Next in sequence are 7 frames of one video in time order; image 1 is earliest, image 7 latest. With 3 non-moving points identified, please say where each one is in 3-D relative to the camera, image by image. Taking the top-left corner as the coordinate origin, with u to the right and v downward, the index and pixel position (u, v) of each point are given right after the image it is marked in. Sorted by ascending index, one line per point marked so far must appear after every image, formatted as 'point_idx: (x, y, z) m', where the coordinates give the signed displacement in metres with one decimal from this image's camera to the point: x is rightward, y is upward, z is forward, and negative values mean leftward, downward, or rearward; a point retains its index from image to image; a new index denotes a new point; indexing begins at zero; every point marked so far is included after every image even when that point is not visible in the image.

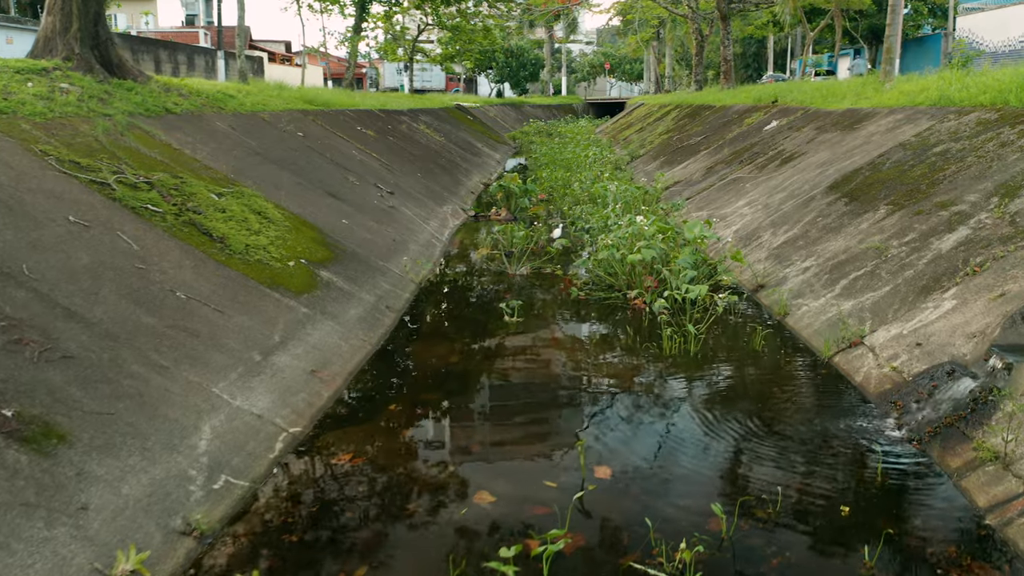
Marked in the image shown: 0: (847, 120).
0: (+3.3, +1.7, +8.9) m
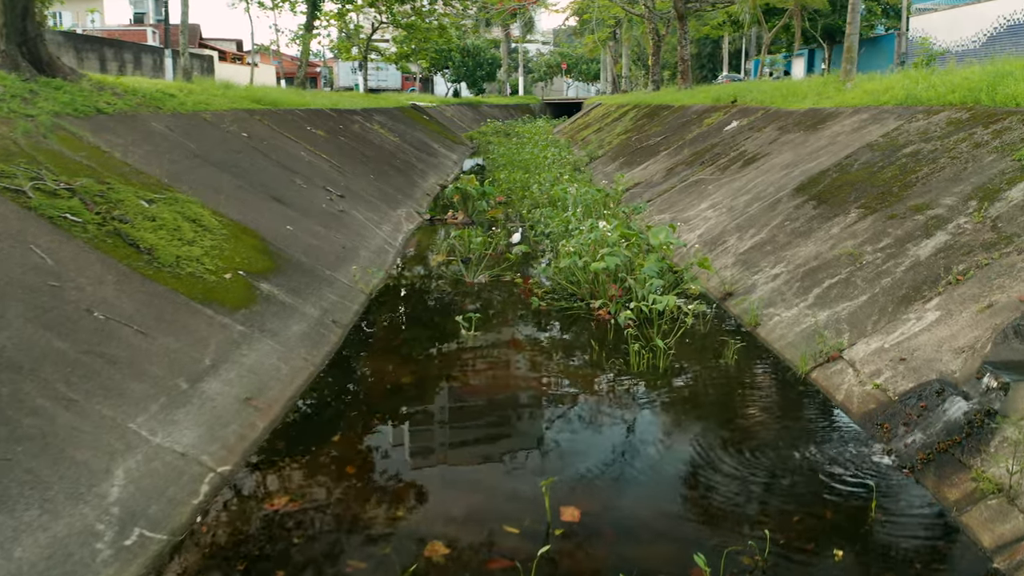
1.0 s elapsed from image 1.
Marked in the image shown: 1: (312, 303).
0: (+2.9, +1.6, +8.7) m
1: (-1.1, -0.1, +5.1) m
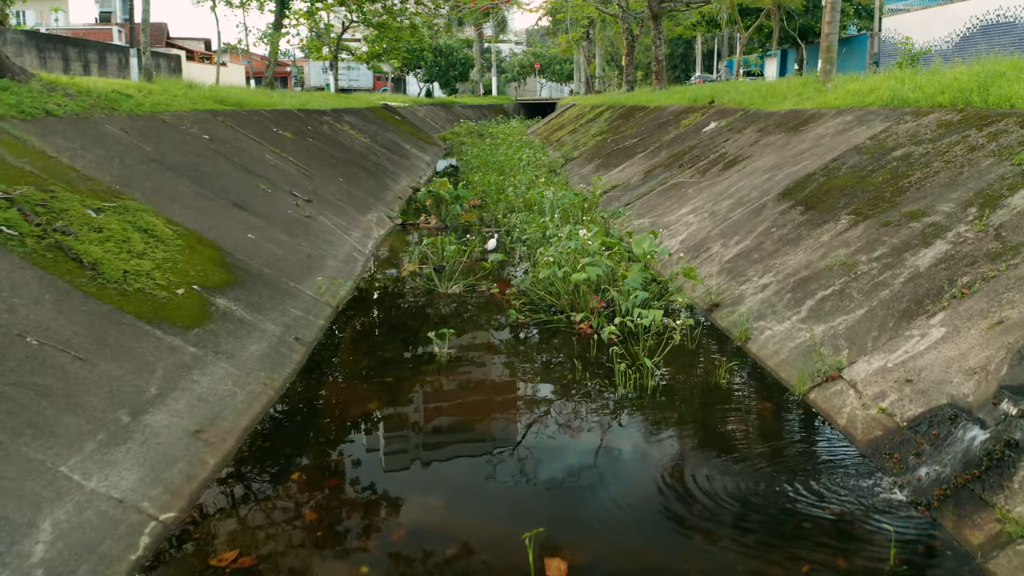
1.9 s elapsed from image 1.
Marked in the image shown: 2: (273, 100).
0: (+2.6, +1.6, +8.4) m
1: (-1.3, -0.2, +4.7) m
2: (-3.6, +2.9, +13.6) m
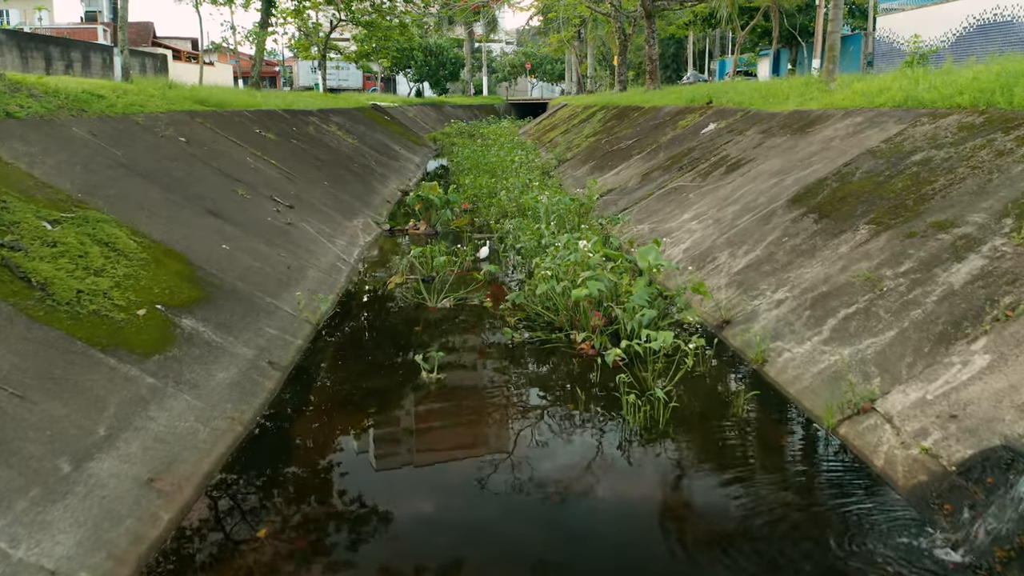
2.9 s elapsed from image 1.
0: (+2.6, +1.5, +8.1) m
1: (-1.3, -0.3, +4.3) m
2: (-3.7, +2.8, +13.2) m
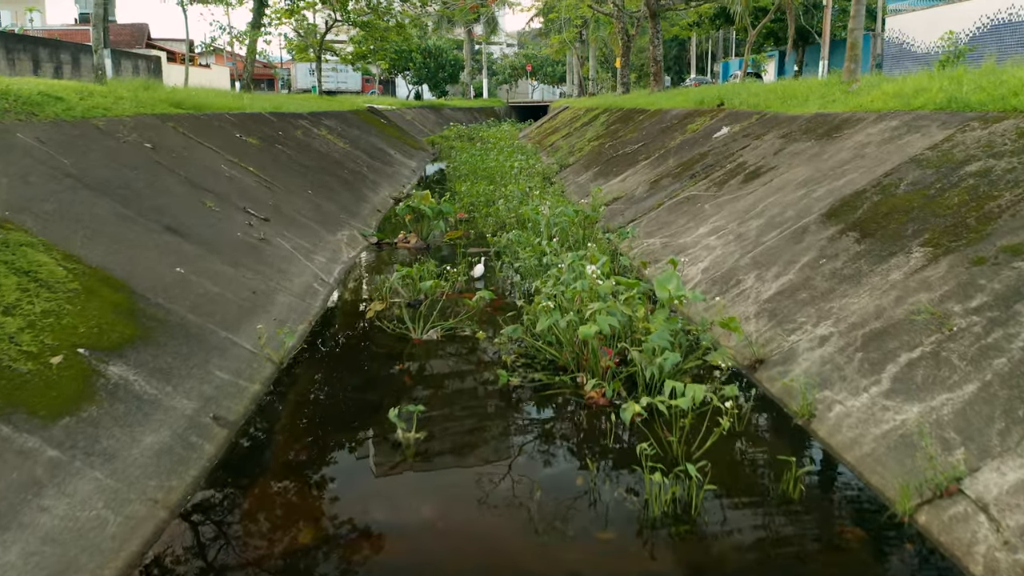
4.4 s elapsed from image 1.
0: (+2.5, +1.3, +7.4) m
1: (-1.3, -0.4, +3.6) m
2: (-3.7, +2.6, +12.5) m
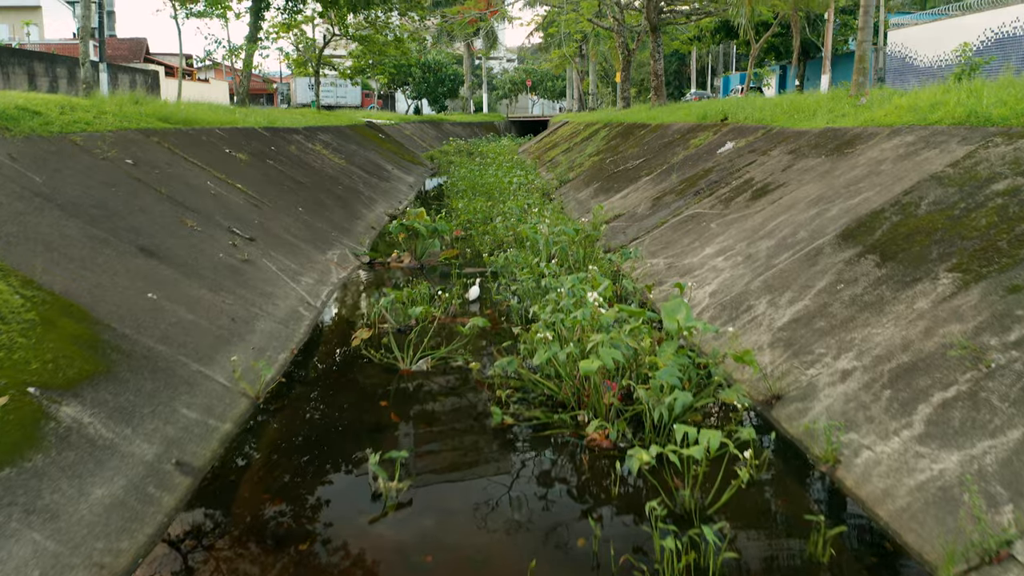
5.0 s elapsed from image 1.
0: (+2.5, +1.2, +7.1) m
1: (-1.3, -0.5, +3.3) m
2: (-3.8, +2.3, +12.2) m
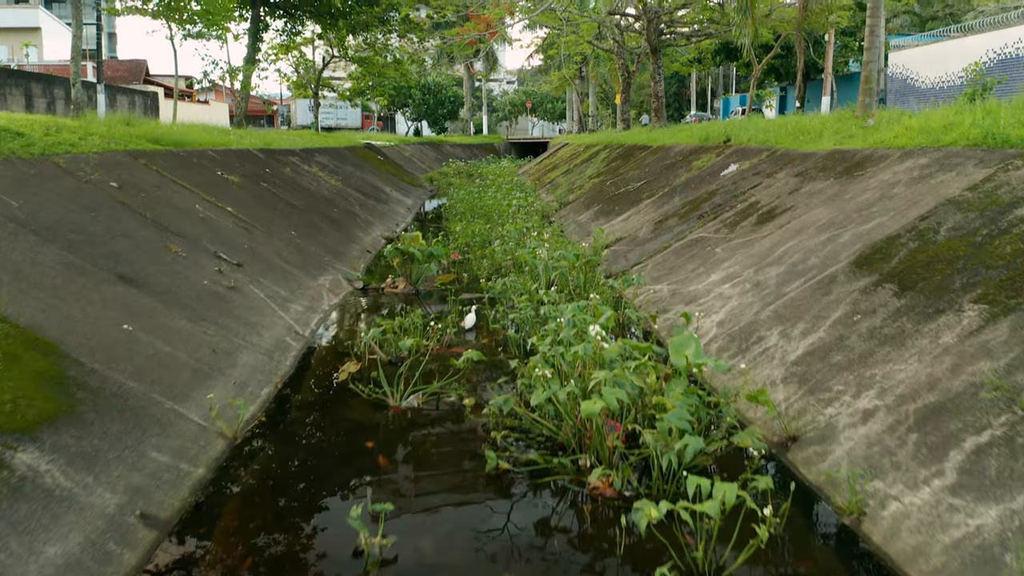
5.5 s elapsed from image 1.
0: (+2.5, +0.9, +6.9) m
1: (-1.3, -0.6, +3.0) m
2: (-3.8, +2.0, +12.0) m
